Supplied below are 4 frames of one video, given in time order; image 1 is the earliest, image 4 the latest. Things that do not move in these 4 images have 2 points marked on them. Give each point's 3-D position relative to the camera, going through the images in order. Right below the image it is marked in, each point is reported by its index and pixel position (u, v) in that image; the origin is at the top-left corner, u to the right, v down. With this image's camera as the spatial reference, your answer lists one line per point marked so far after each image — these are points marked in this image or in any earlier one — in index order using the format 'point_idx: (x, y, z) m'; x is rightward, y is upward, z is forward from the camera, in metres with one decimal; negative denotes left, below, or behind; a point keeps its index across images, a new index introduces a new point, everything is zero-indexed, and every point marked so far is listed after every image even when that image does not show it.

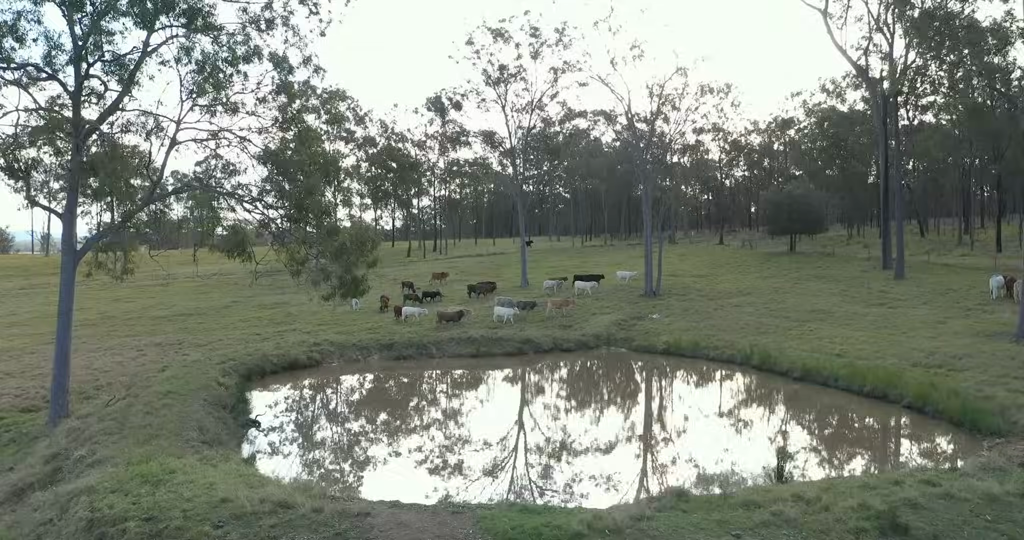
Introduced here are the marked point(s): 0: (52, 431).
0: (-9.3, -3.2, +12.9) m
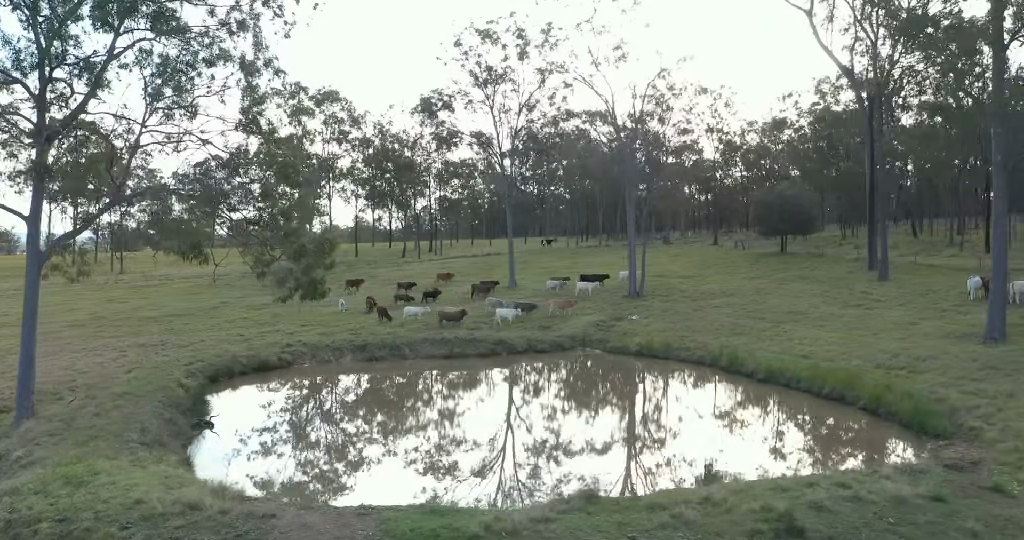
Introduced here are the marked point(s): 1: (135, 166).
0: (-9.8, -3.2, +12.9) m
1: (-7.2, +2.0, +12.8) m
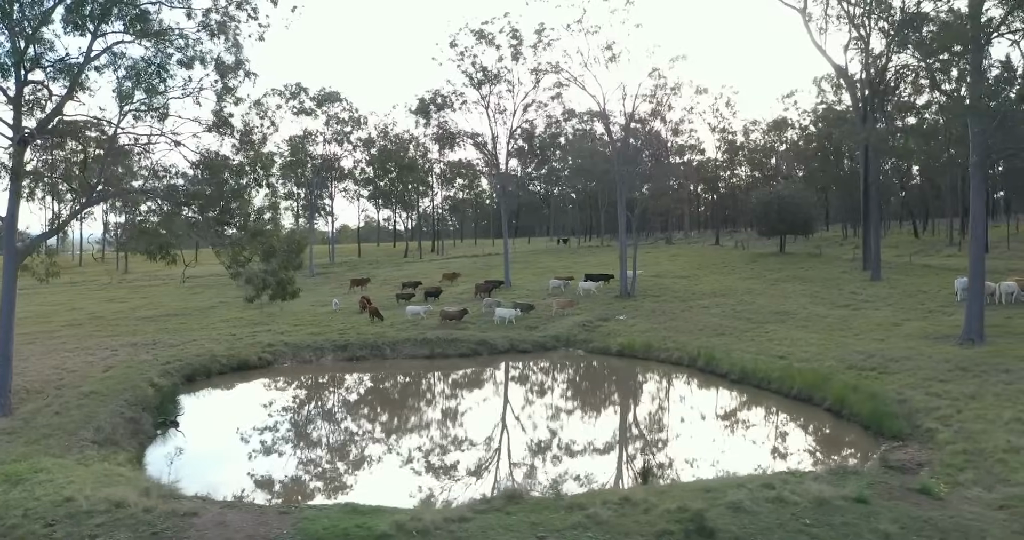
0: (-10.1, -3.2, +13.0) m
1: (-7.5, +2.0, +12.9) m
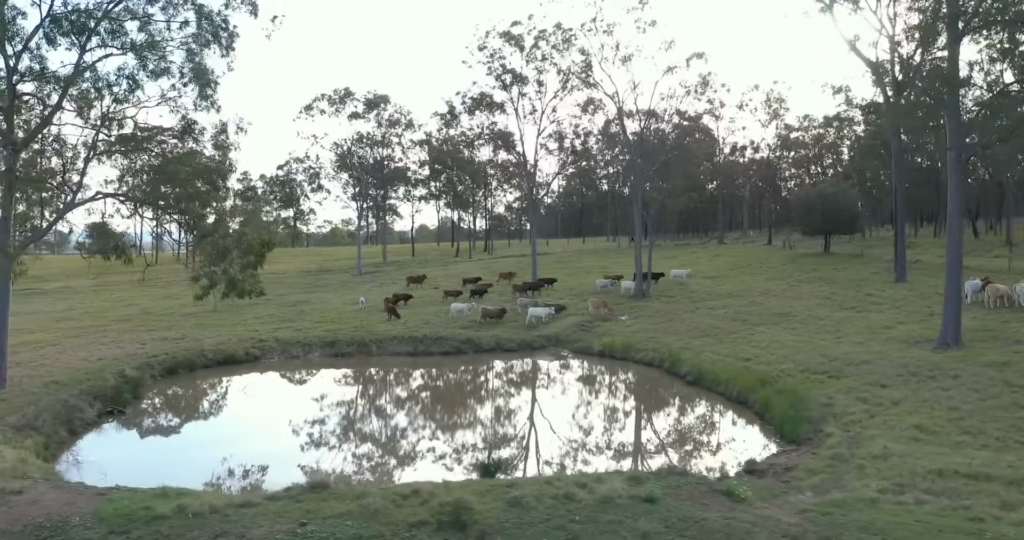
0: (-10.2, -3.2, +14.1) m
1: (-7.7, +2.1, +13.7) m
